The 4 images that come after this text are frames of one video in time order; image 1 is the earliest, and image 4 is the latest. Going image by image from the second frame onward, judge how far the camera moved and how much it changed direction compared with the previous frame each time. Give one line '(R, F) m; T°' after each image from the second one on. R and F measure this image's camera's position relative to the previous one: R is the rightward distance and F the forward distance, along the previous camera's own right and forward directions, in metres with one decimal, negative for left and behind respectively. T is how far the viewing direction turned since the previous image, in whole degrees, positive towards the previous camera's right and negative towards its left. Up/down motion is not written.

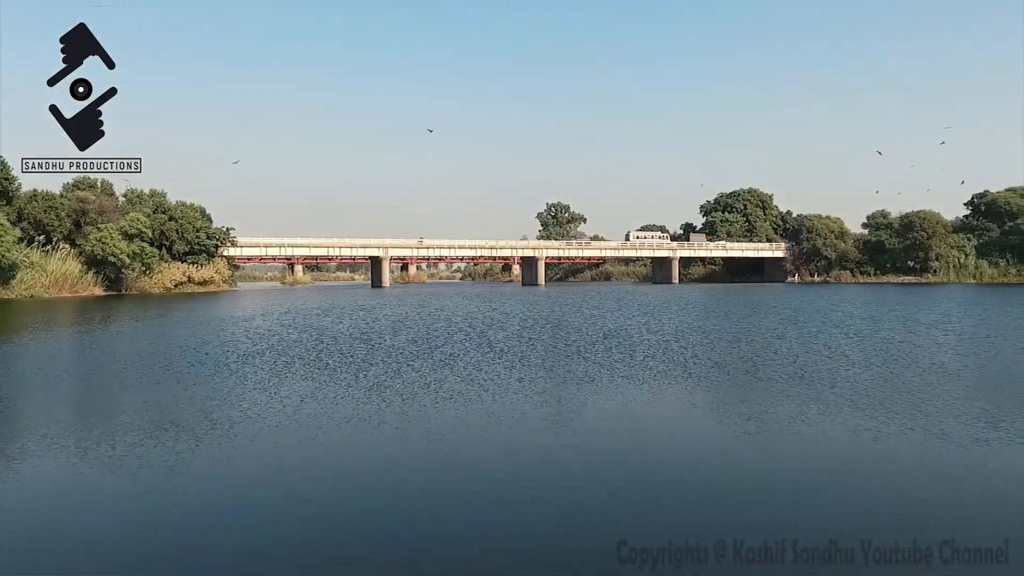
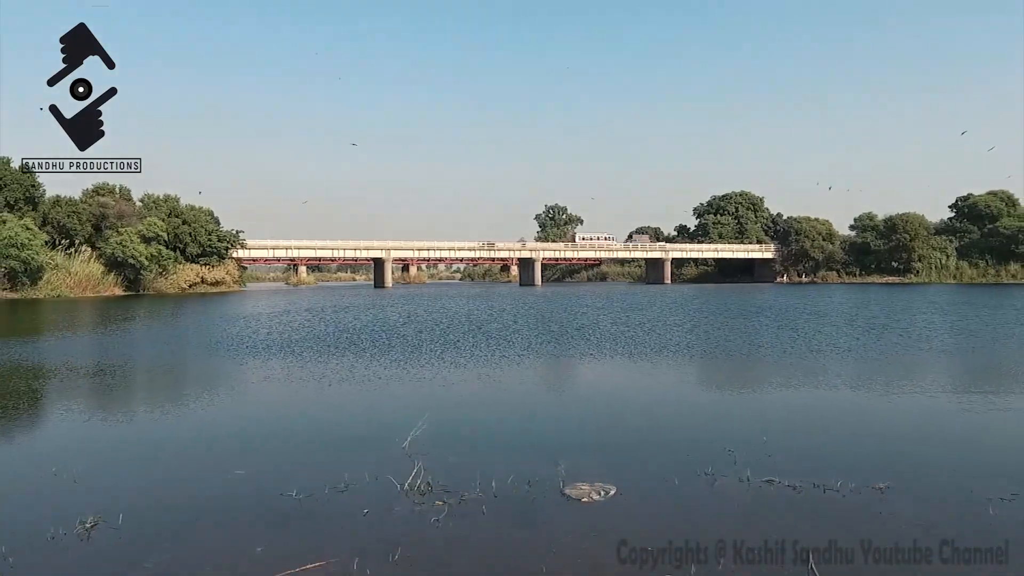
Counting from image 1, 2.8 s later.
(+0.2, -3.3) m; 0°
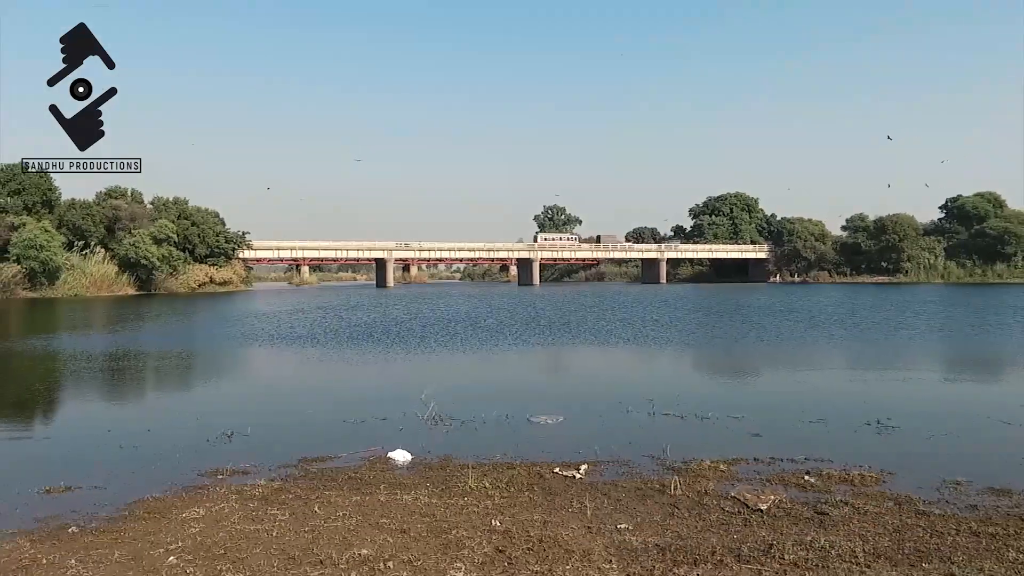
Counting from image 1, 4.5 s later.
(+0.2, -2.3) m; 0°
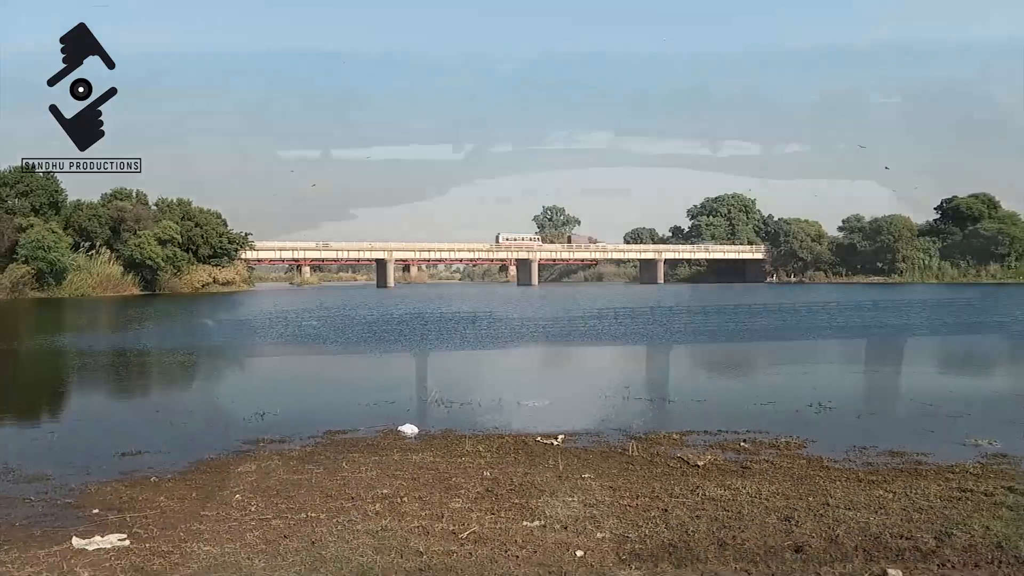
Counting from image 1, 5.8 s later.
(+0.1, -1.0) m; 0°
